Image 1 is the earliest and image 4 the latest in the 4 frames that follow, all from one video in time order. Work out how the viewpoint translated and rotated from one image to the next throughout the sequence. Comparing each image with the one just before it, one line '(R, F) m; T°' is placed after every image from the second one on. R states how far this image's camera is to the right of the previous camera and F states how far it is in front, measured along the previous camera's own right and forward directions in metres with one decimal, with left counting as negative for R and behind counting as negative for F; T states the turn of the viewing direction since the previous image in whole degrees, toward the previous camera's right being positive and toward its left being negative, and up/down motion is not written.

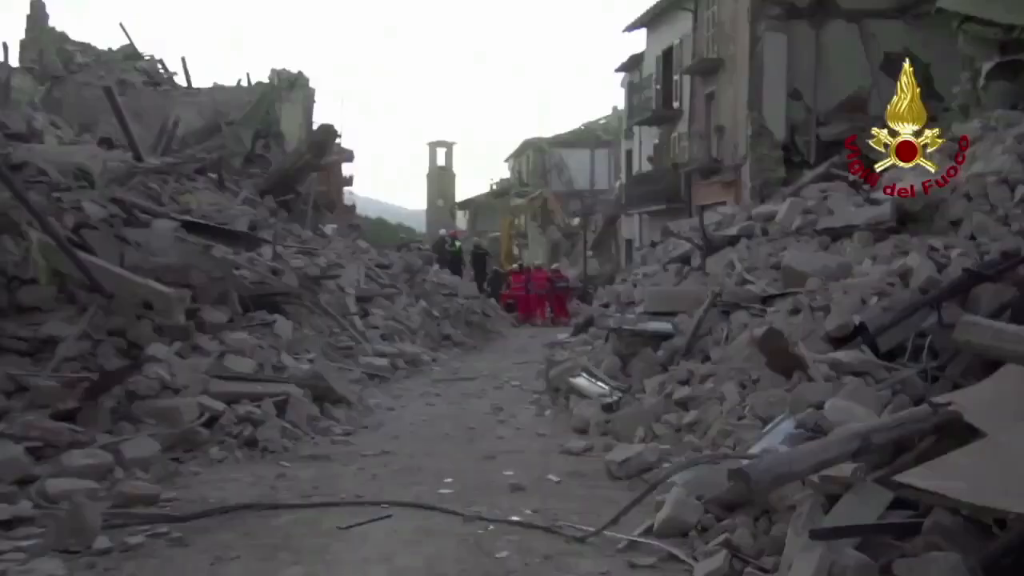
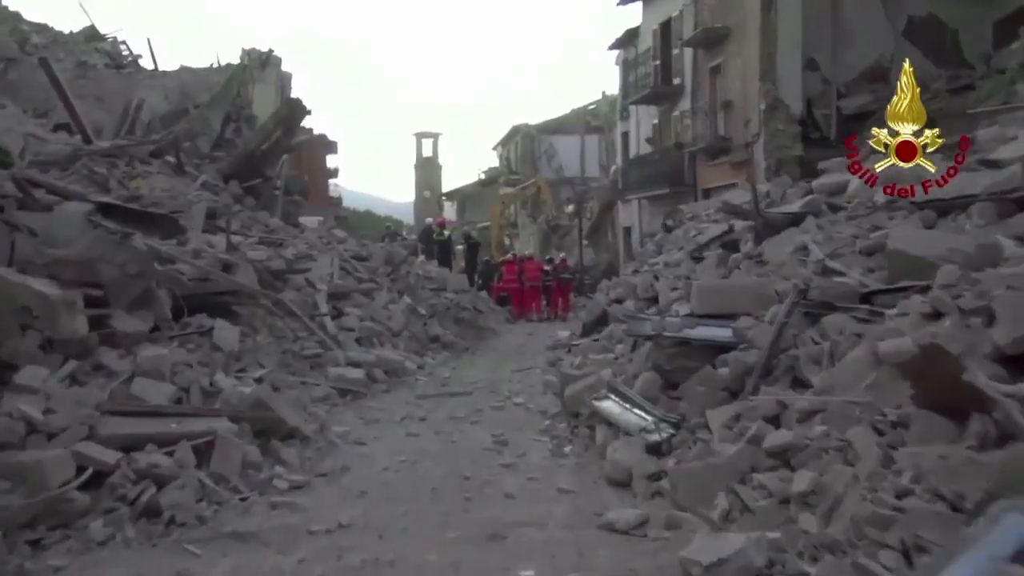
(-0.2, +2.0) m; +1°
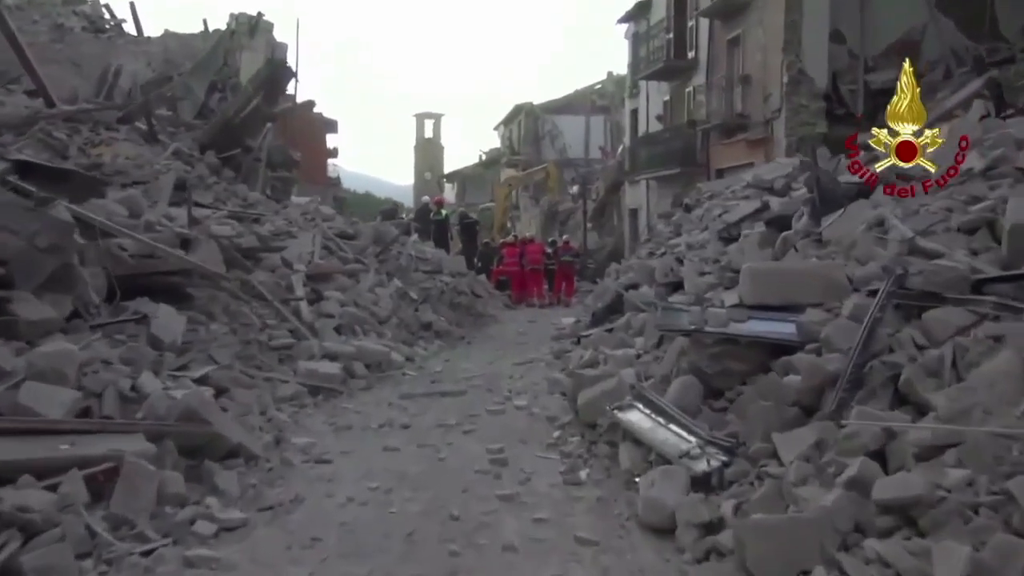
(0.0, +1.3) m; 0°
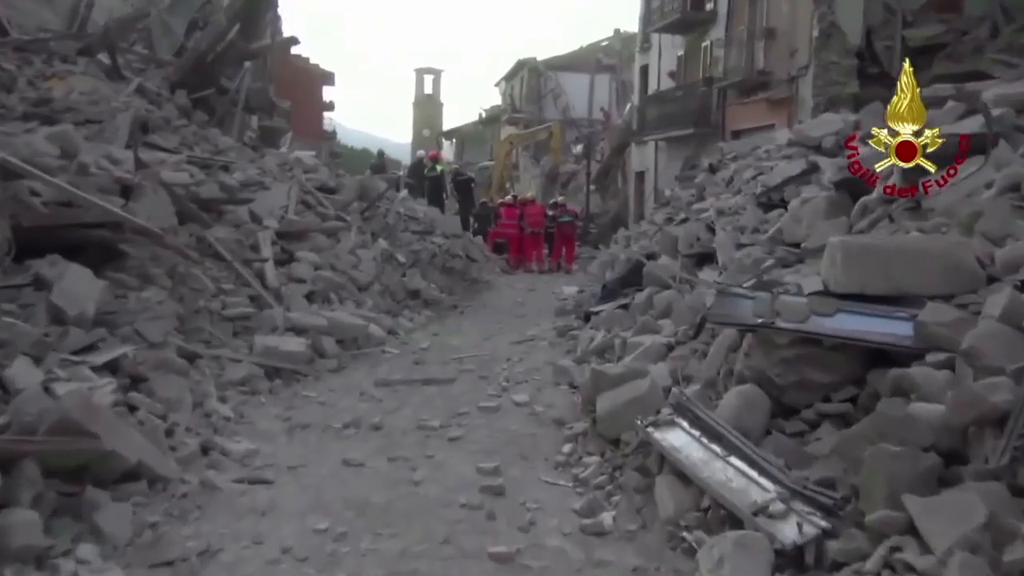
(-0.1, +1.4) m; 0°
